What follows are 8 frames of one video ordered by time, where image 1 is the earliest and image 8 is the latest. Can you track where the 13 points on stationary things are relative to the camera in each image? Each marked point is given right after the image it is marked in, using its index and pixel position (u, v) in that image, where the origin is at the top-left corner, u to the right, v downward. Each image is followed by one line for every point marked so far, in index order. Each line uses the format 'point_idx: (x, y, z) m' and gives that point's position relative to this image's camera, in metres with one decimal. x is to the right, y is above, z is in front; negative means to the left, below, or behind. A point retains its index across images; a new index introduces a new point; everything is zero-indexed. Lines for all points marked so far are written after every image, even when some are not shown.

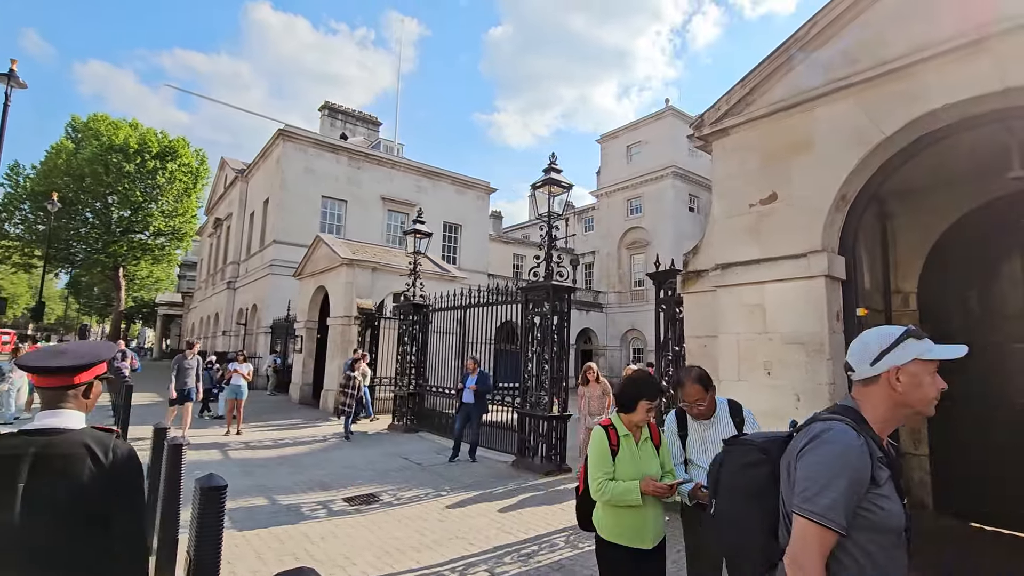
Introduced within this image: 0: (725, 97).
0: (+2.3, +2.1, +5.7) m
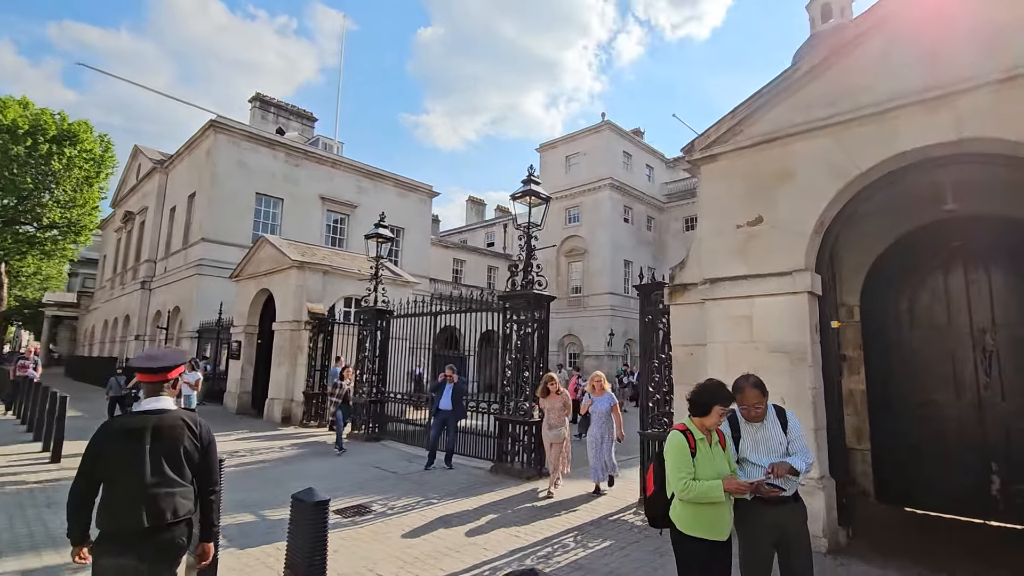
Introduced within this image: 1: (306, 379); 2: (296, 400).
0: (+2.4, +1.9, +6.2) m
1: (-5.5, -2.4, +13.7) m
2: (-5.7, -3.0, +13.8) m
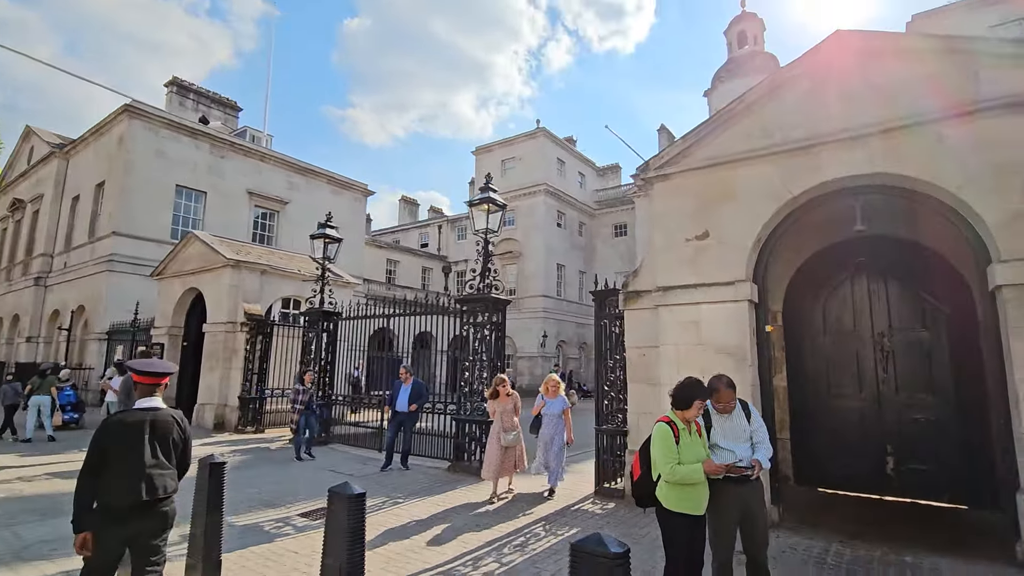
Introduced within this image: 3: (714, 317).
0: (+2.0, +1.8, +6.8) m
1: (-6.9, -2.4, +13.2) m
2: (-7.2, -3.0, +13.2) m
3: (+2.5, -0.3, +6.3) m
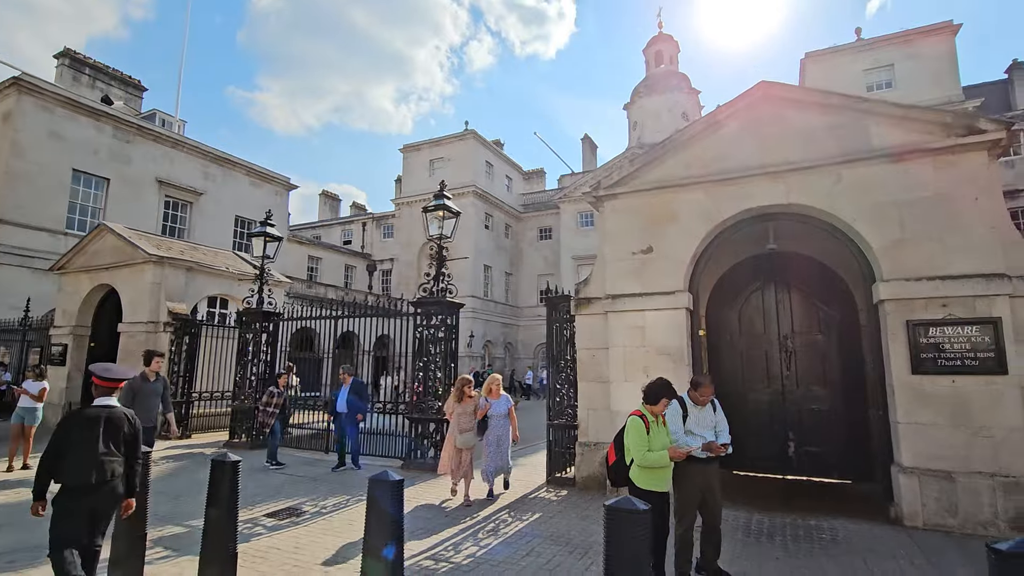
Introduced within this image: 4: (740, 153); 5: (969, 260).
0: (+1.5, +1.7, +7.6) m
1: (-8.3, -2.4, +12.5) m
2: (-8.6, -2.9, +12.4) m
3: (+2.0, -0.5, +7.1) m
4: (+3.1, +1.8, +7.0) m
5: (+5.1, +0.3, +5.8) m
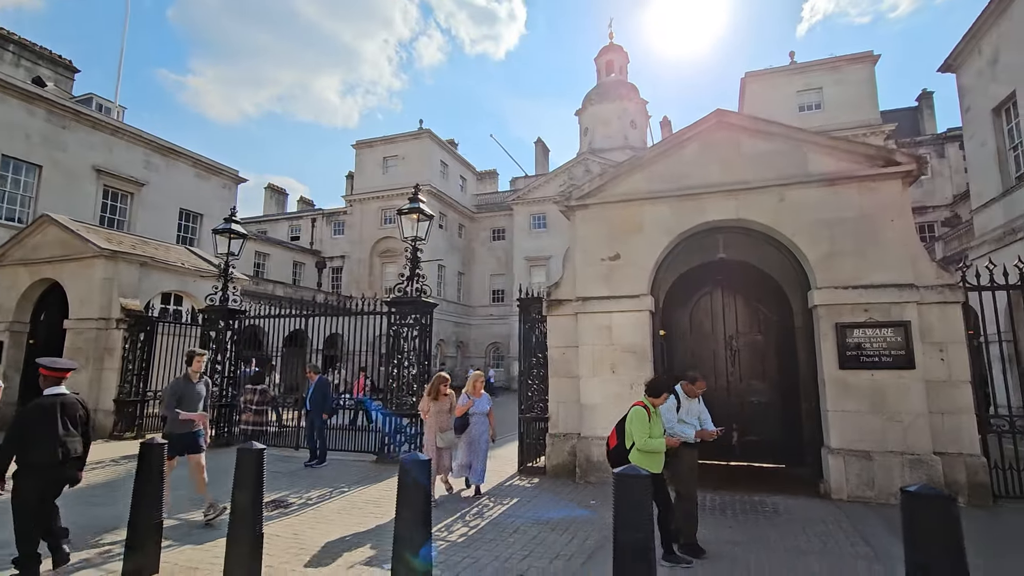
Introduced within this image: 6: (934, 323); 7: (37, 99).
0: (+1.2, +1.7, +8.2) m
1: (-9.2, -2.3, +12.1) m
2: (-9.5, -2.8, +12.0) m
3: (+1.7, -0.5, +7.8) m
4: (+2.8, +1.7, +7.8) m
5: (+5.0, +0.2, +6.9) m
6: (+5.4, -0.4, +6.7) m
7: (-18.3, +7.3, +20.0) m
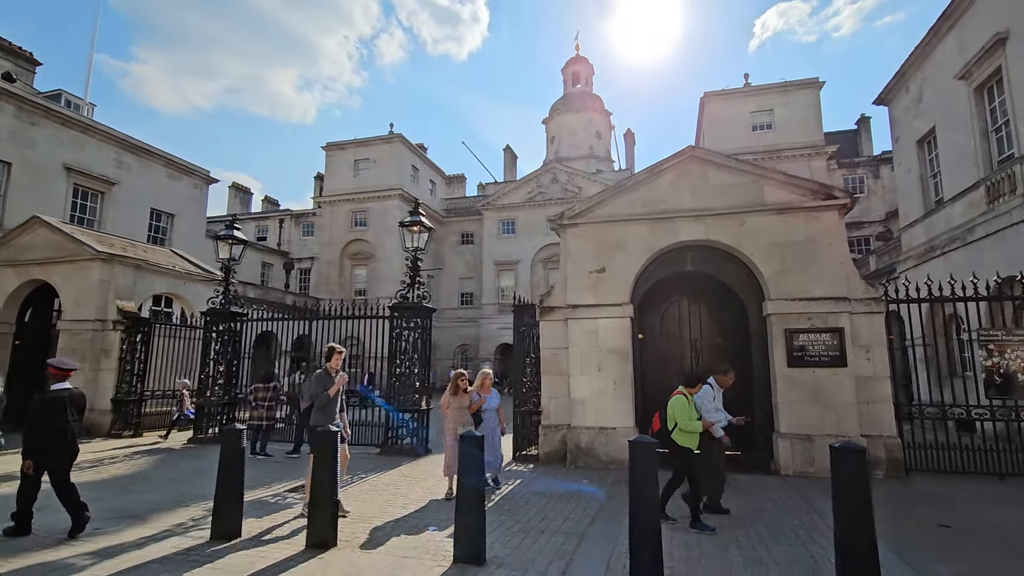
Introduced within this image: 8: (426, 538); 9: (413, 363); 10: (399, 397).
0: (+1.2, +1.5, +9.4) m
1: (-9.5, -2.3, +12.4) m
2: (-9.8, -2.8, +12.3) m
3: (+1.7, -0.7, +9.0) m
4: (+2.8, +1.6, +9.0) m
5: (+5.0, 0.0, +8.3) m
6: (+5.5, -0.6, +8.1) m
7: (-19.1, +7.3, +19.6) m
8: (-0.9, -2.6, +5.3) m
9: (-2.0, -1.5, +10.5) m
10: (-2.3, -2.2, +10.4) m
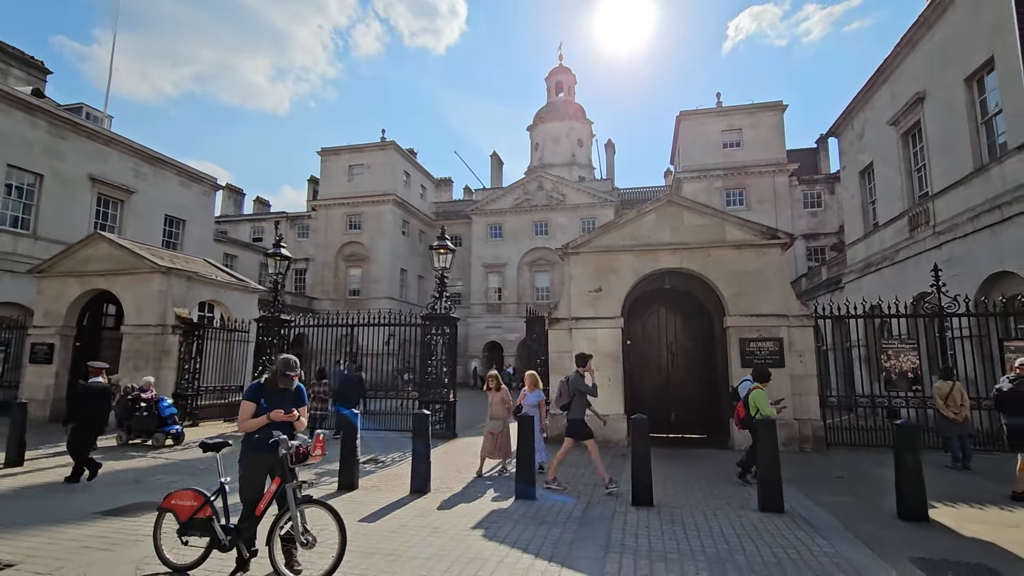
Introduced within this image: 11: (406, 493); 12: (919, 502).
0: (+1.5, +1.2, +11.7) m
1: (-9.3, -2.6, +14.3) m
2: (-9.6, -3.1, +14.2) m
3: (+2.0, -1.1, +11.4) m
4: (+3.2, +1.2, +11.5) m
5: (+5.4, -0.4, +10.8) m
6: (+5.9, -1.0, +10.7) m
7: (-19.2, +7.2, +21.0) m
8: (-0.4, -2.9, +7.6) m
9: (-1.7, -1.8, +12.7) m
10: (-2.0, -2.5, +12.7) m
11: (-1.5, -2.9, +7.2) m
12: (+4.6, -2.4, +5.8) m
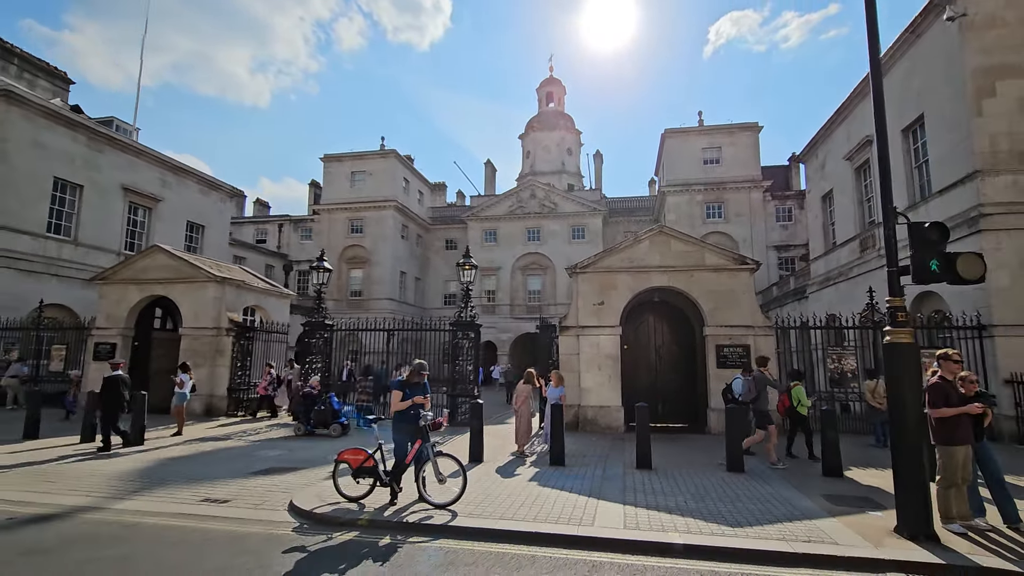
0: (+2.0, +0.8, +14.2) m
1: (-8.9, -2.8, +16.4) m
2: (-9.2, -3.3, +16.2) m
3: (+2.5, -1.4, +13.8) m
4: (+3.7, +0.8, +14.0) m
5: (+5.9, -0.8, +13.4) m
6: (+6.4, -1.5, +13.3) m
7: (-18.9, +7.1, +22.7) m
8: (+0.2, -3.3, +10.0) m
9: (-1.3, -2.2, +15.0) m
10: (-1.6, -2.9, +15.0) m
11: (-0.9, -3.2, +9.5) m
12: (+5.3, -2.8, +8.4) m
